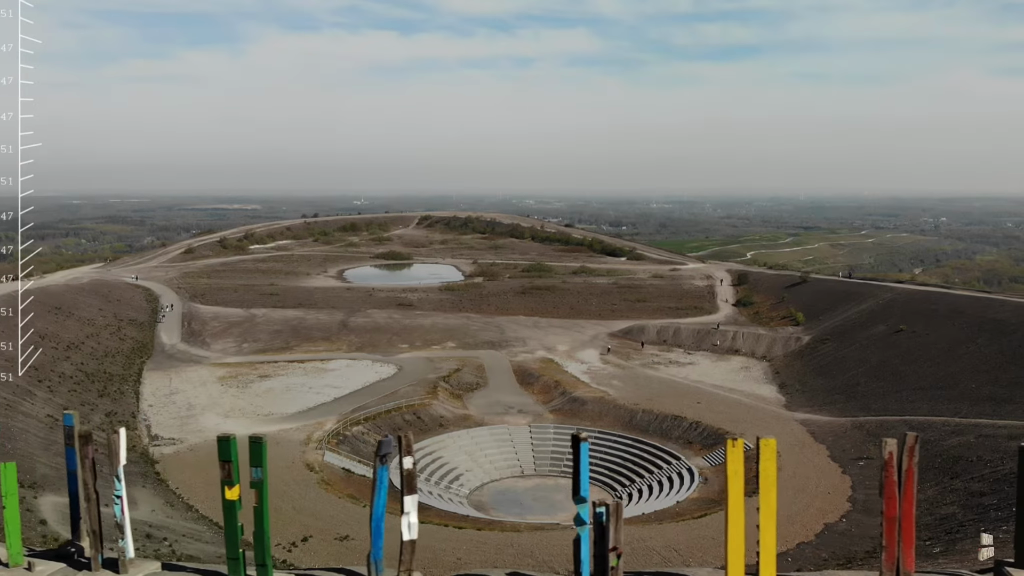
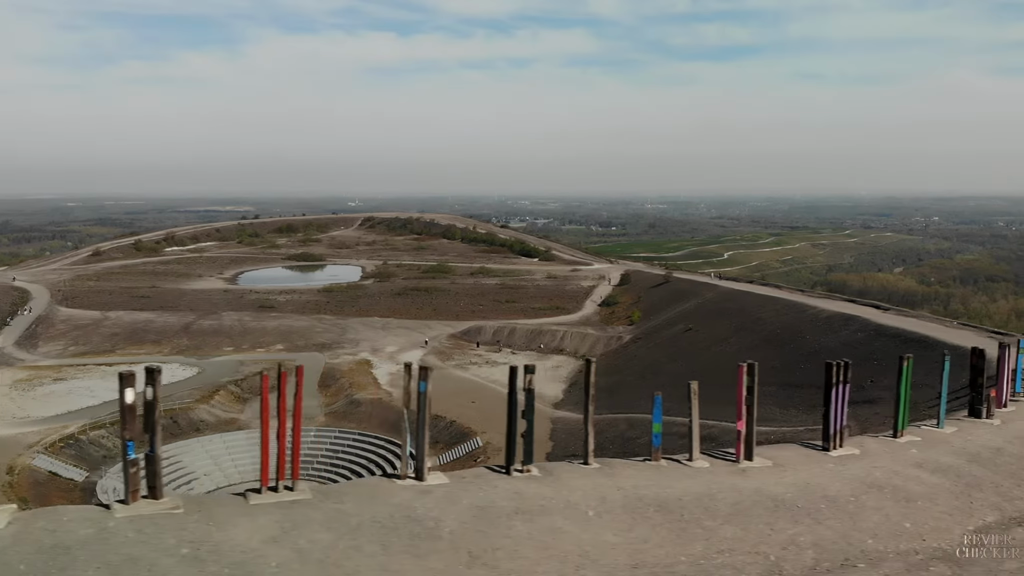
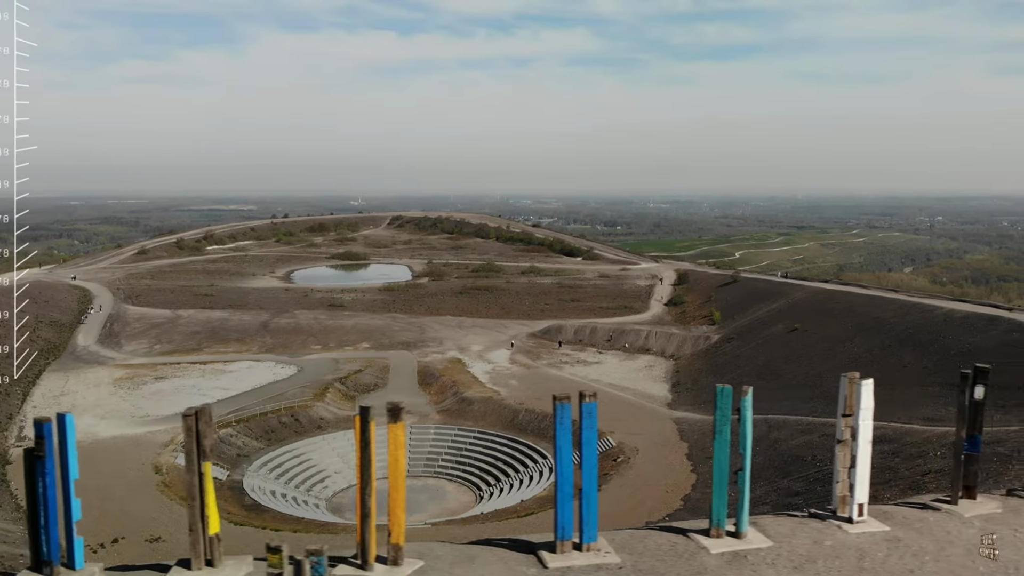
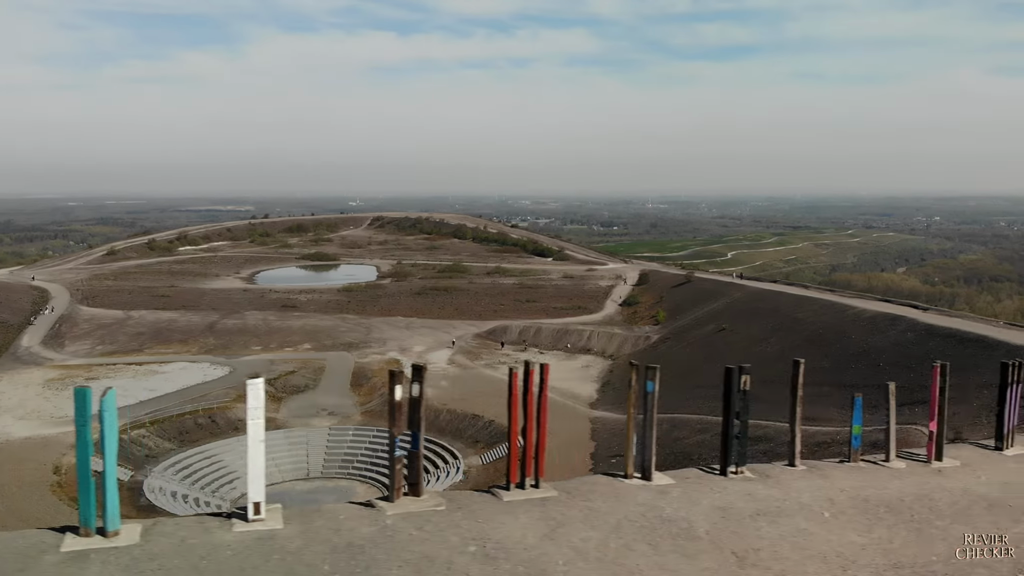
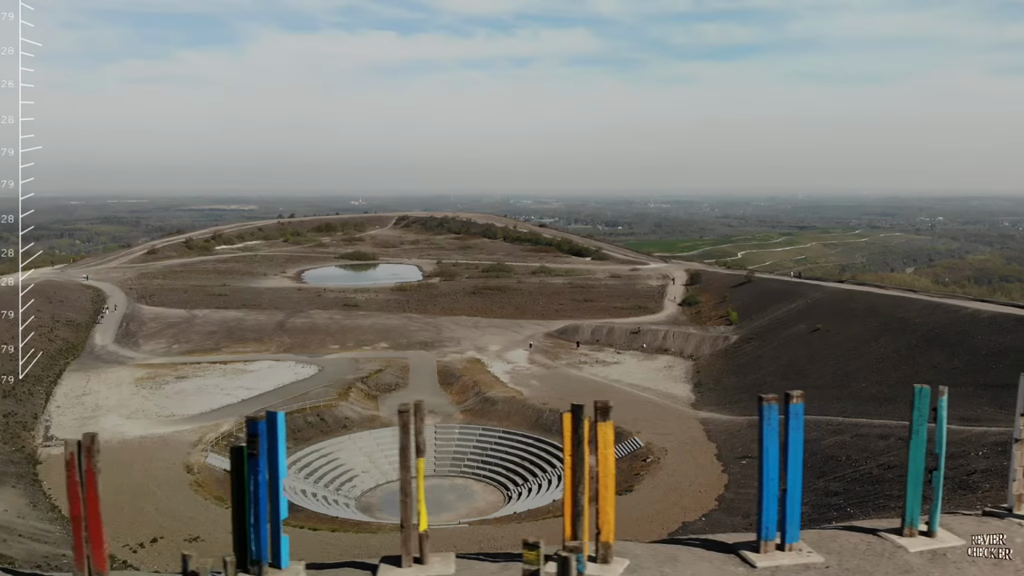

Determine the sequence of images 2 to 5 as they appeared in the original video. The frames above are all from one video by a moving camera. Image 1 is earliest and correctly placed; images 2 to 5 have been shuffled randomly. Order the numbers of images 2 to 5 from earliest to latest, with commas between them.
5, 3, 4, 2
